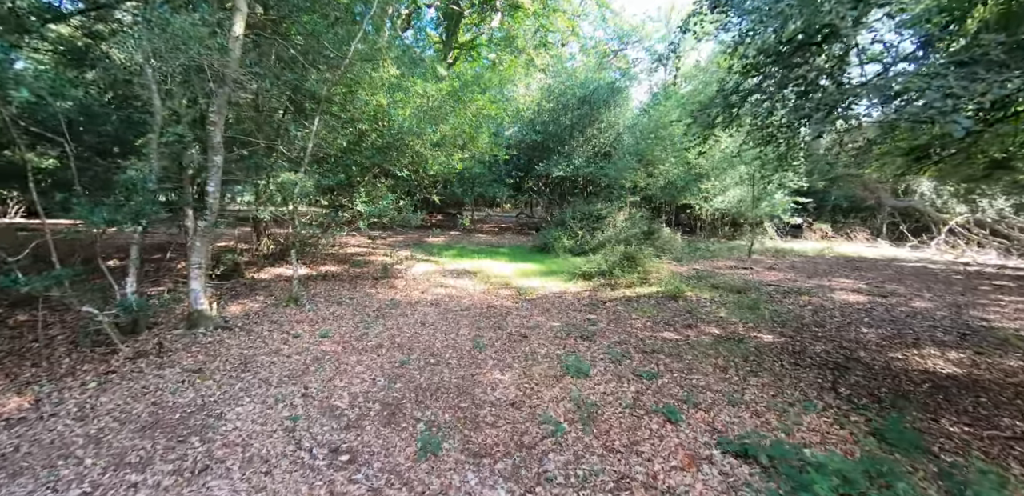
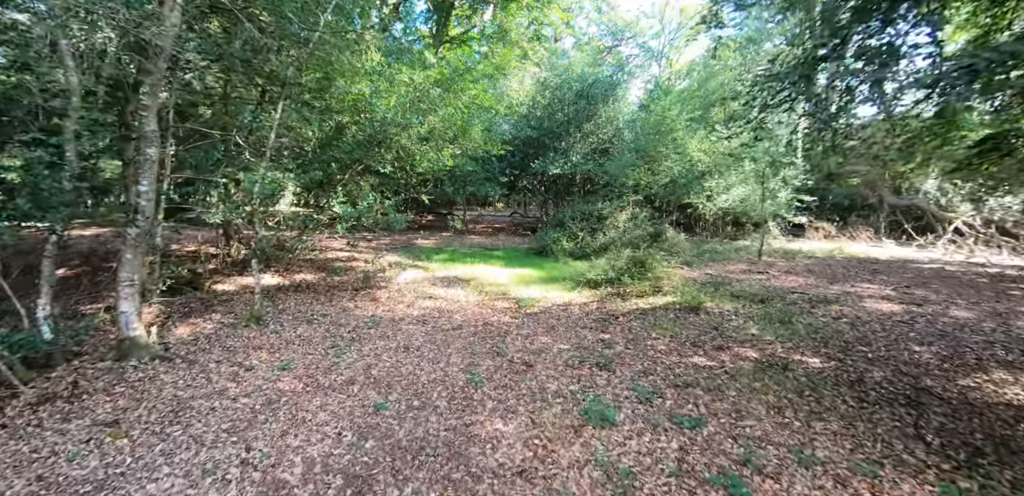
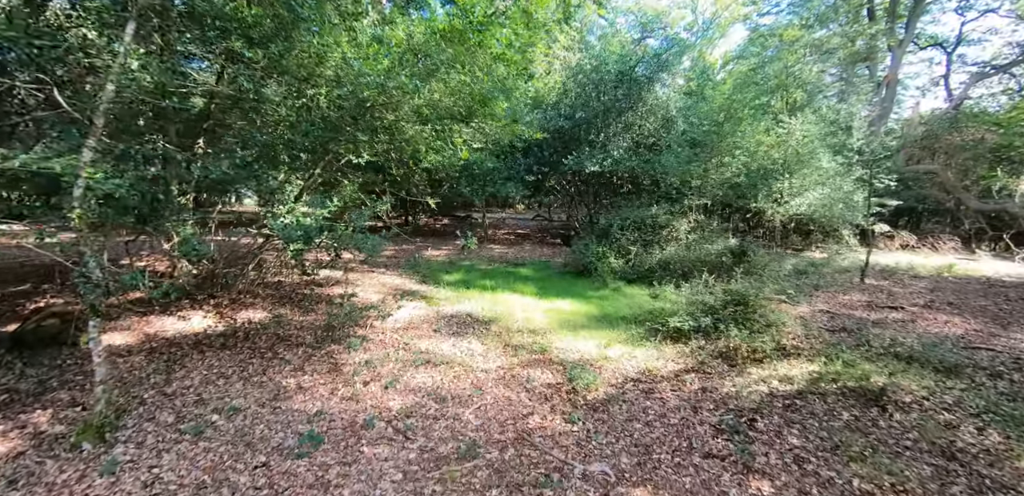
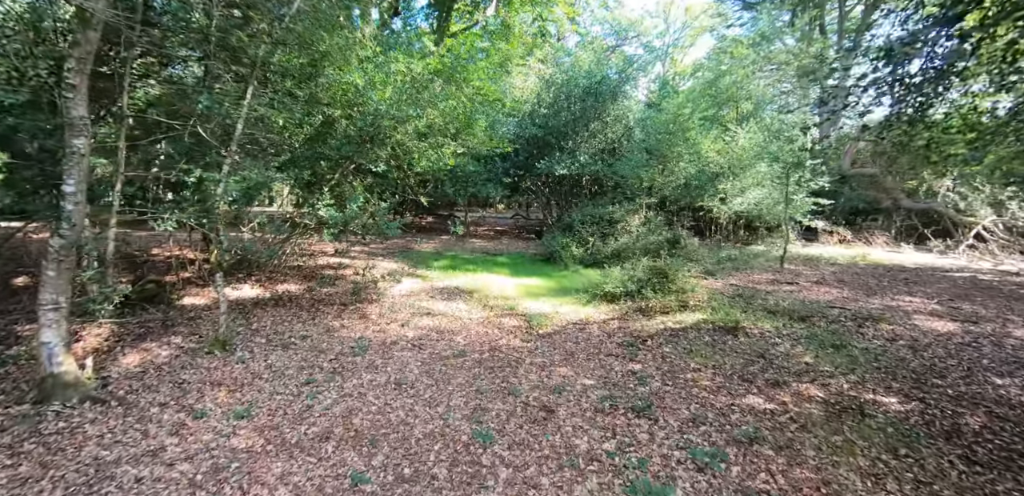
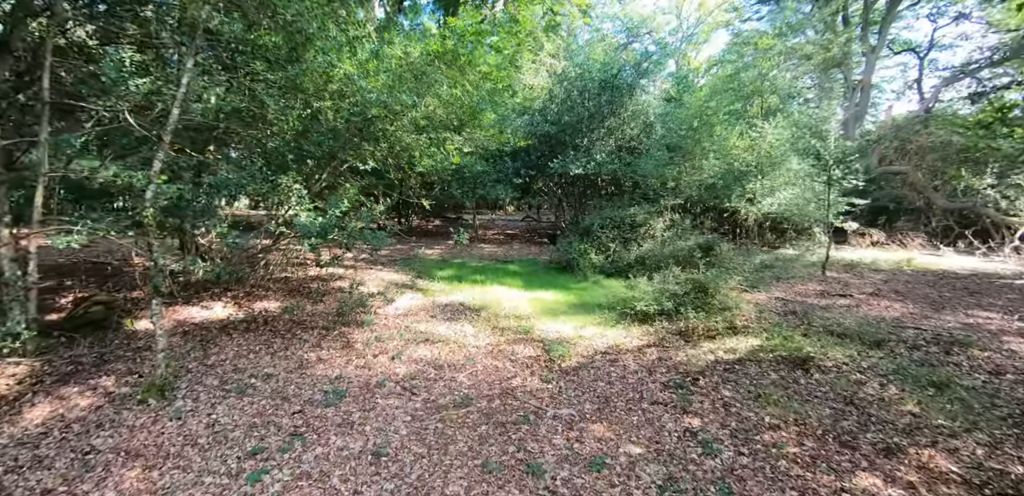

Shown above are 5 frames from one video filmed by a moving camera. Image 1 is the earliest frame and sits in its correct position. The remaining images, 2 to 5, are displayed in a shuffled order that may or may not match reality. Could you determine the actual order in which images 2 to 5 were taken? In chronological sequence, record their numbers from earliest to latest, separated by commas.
2, 4, 5, 3
